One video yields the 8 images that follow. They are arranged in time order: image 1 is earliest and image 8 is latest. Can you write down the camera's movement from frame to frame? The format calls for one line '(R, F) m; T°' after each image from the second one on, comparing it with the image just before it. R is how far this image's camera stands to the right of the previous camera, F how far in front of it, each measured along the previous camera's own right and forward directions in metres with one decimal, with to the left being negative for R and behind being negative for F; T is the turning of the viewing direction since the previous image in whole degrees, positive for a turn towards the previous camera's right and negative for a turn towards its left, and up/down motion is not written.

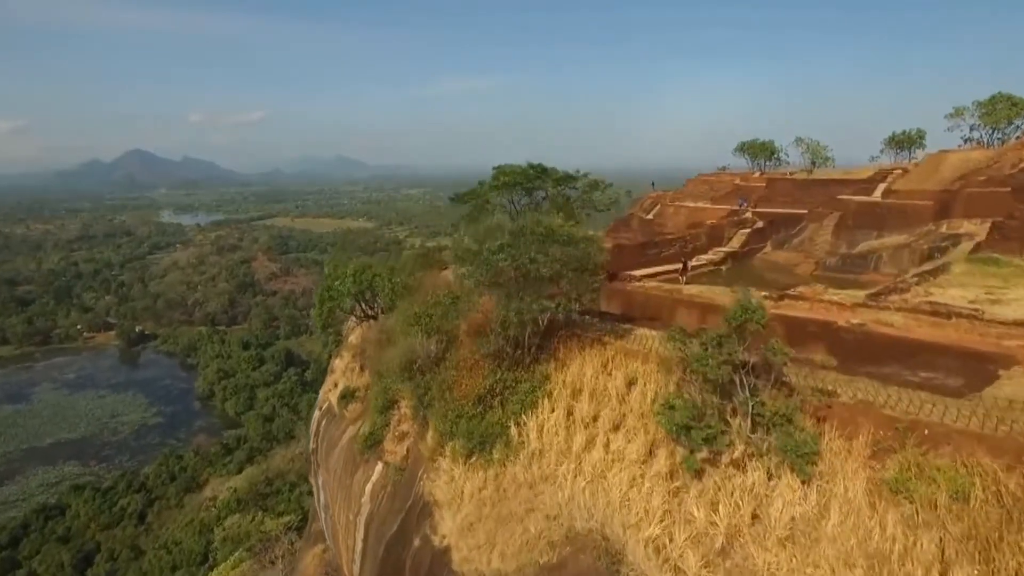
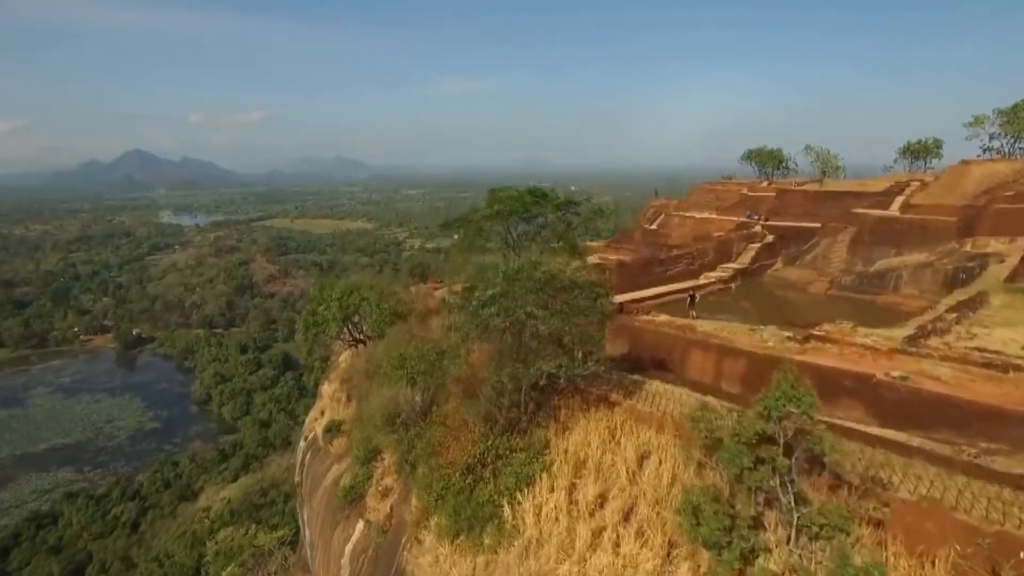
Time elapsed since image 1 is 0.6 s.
(0.0, +0.5) m; 0°
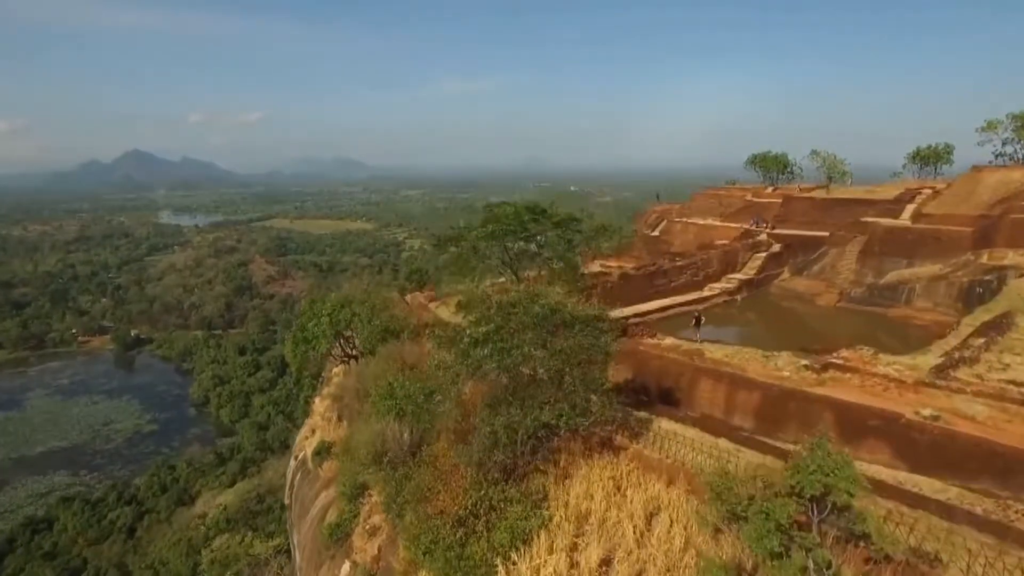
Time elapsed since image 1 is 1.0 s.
(0.0, +0.3) m; 0°
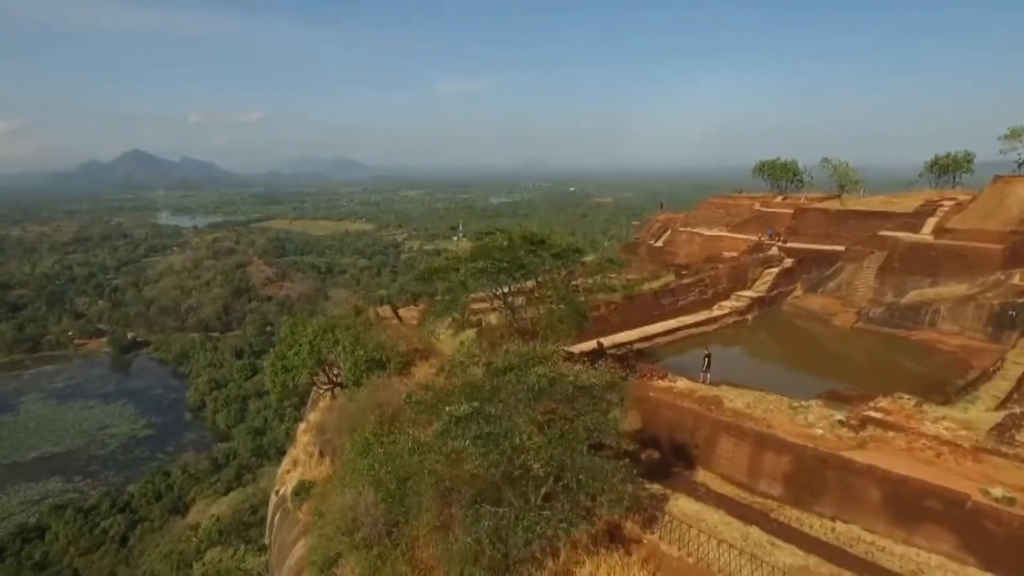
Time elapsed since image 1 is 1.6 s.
(0.0, +0.5) m; 0°
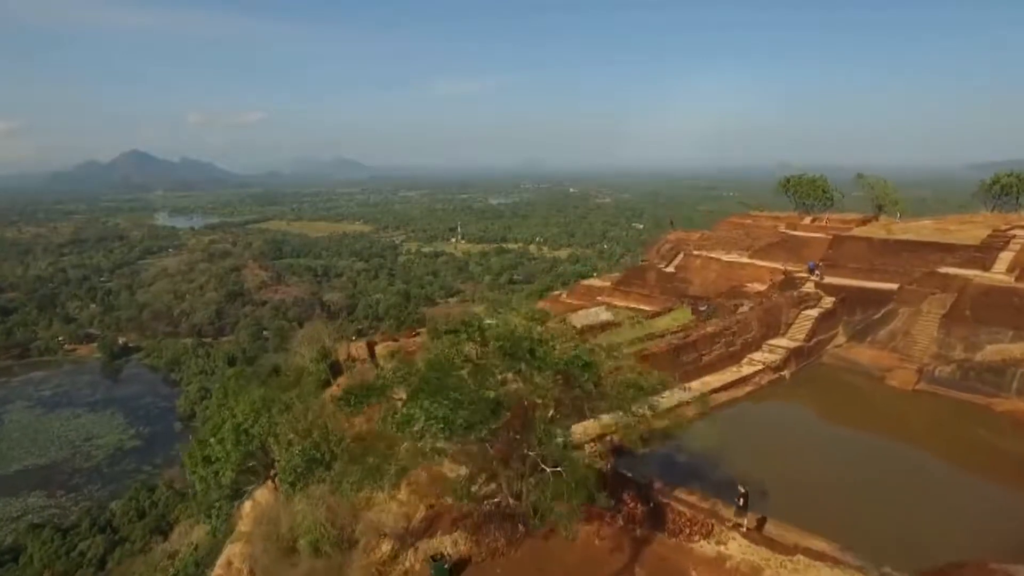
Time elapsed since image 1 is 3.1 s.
(+0.1, +1.4) m; 0°
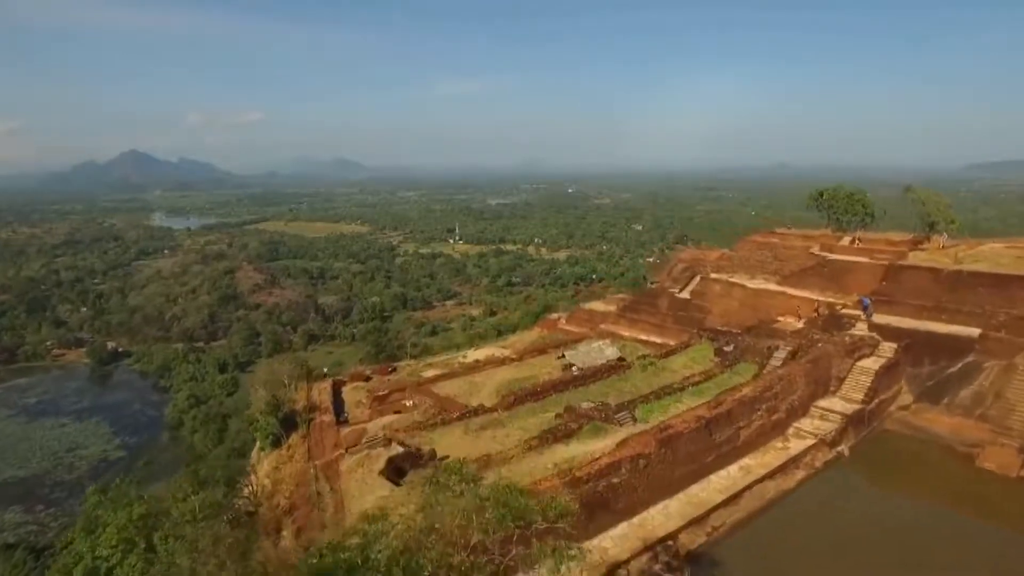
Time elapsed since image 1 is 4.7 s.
(+0.1, +1.5) m; 0°
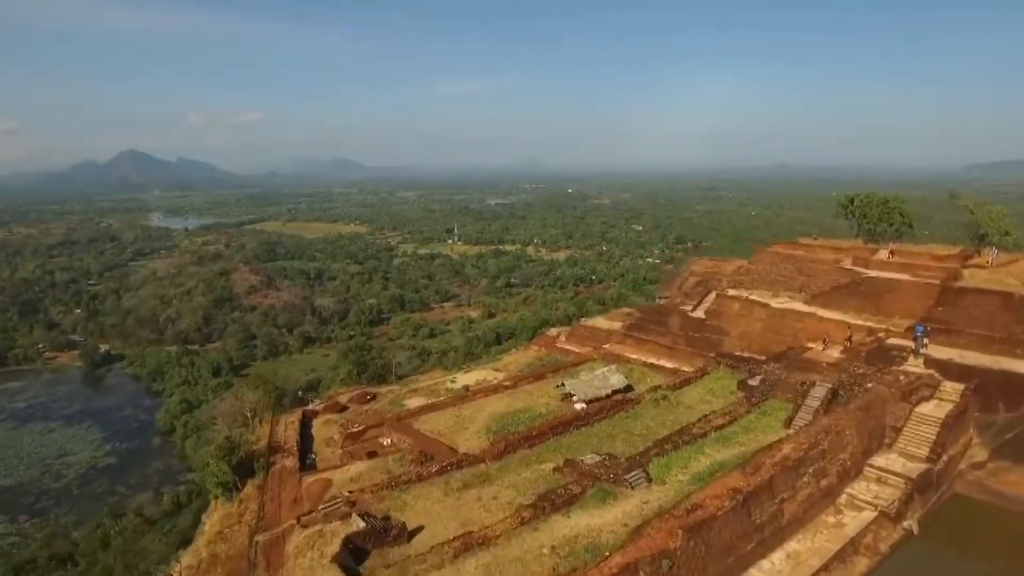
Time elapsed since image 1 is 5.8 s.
(+0.1, +1.0) m; 0°
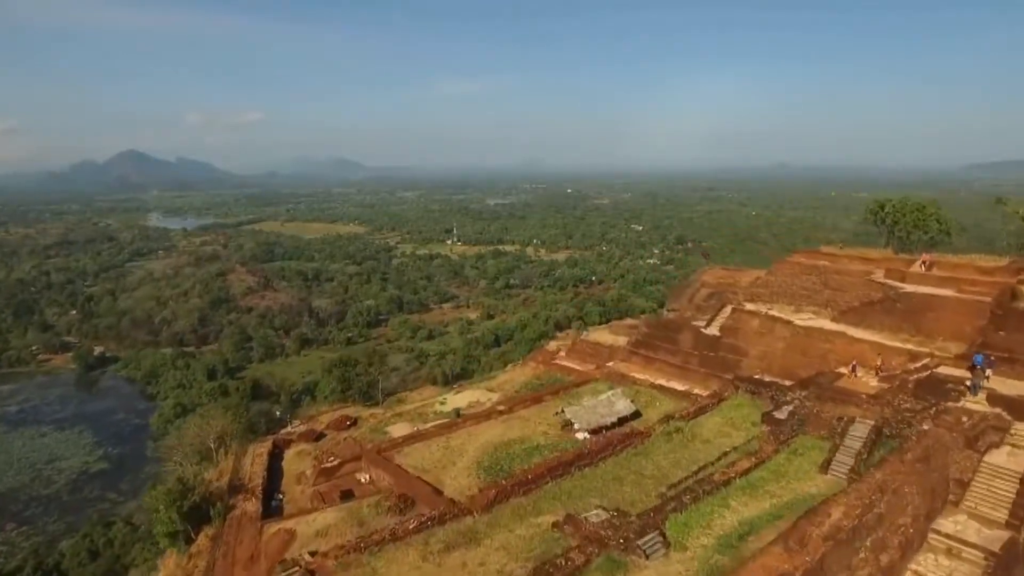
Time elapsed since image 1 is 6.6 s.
(+0.1, +0.8) m; 0°
